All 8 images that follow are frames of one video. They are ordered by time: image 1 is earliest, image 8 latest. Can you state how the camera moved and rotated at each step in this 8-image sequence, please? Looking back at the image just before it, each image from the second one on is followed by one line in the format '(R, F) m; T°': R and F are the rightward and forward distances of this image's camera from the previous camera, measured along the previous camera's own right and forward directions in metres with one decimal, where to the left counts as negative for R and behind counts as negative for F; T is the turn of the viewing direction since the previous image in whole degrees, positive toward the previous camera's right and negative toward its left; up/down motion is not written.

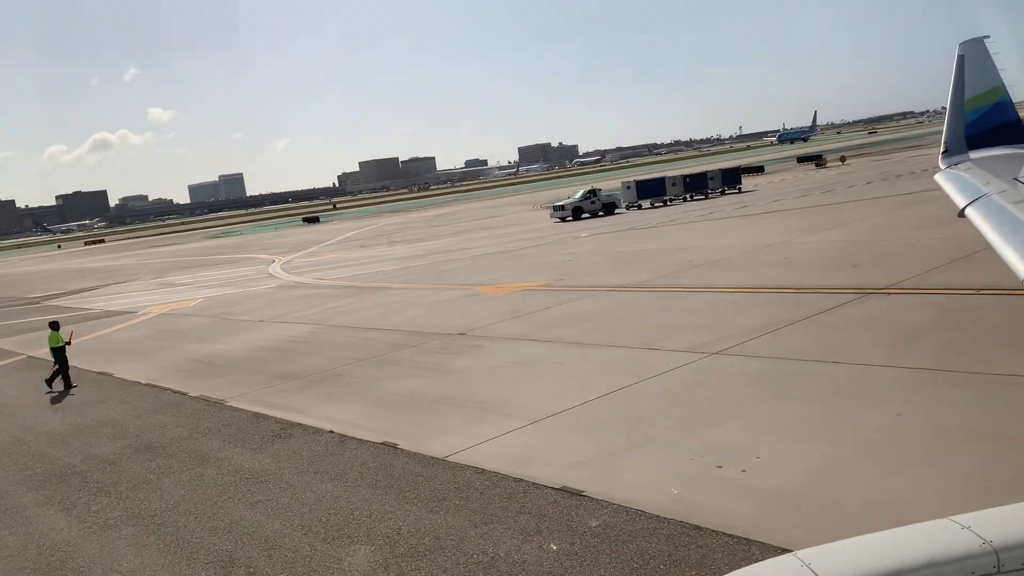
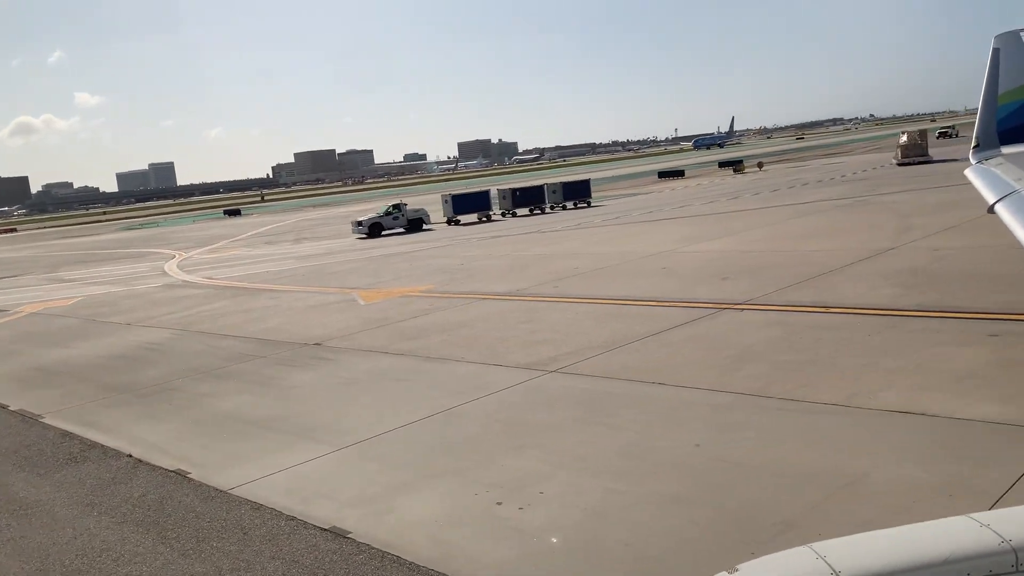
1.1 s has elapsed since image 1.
(+1.5, +0.5) m; +4°
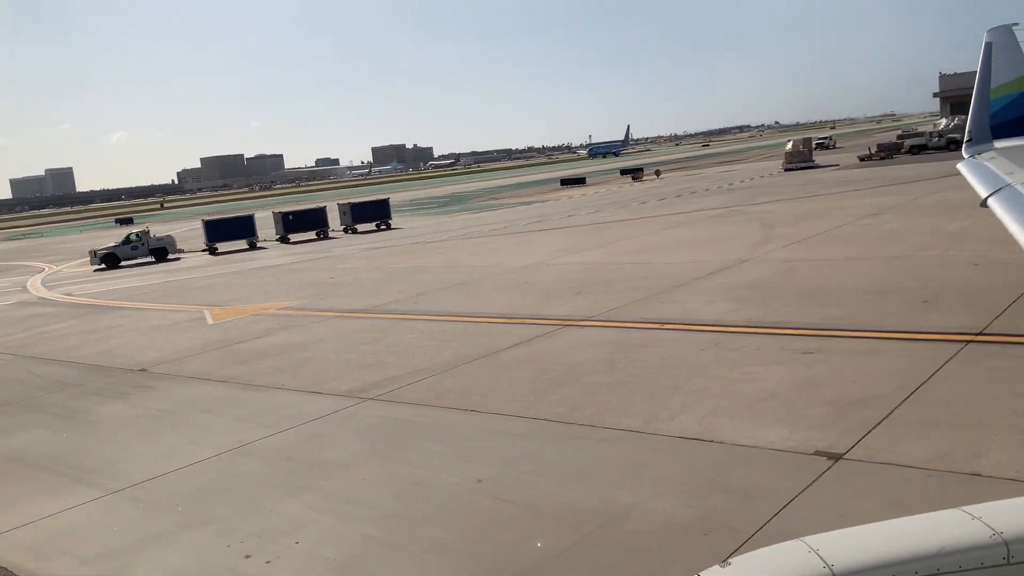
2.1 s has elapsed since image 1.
(+1.4, +0.4) m; +5°
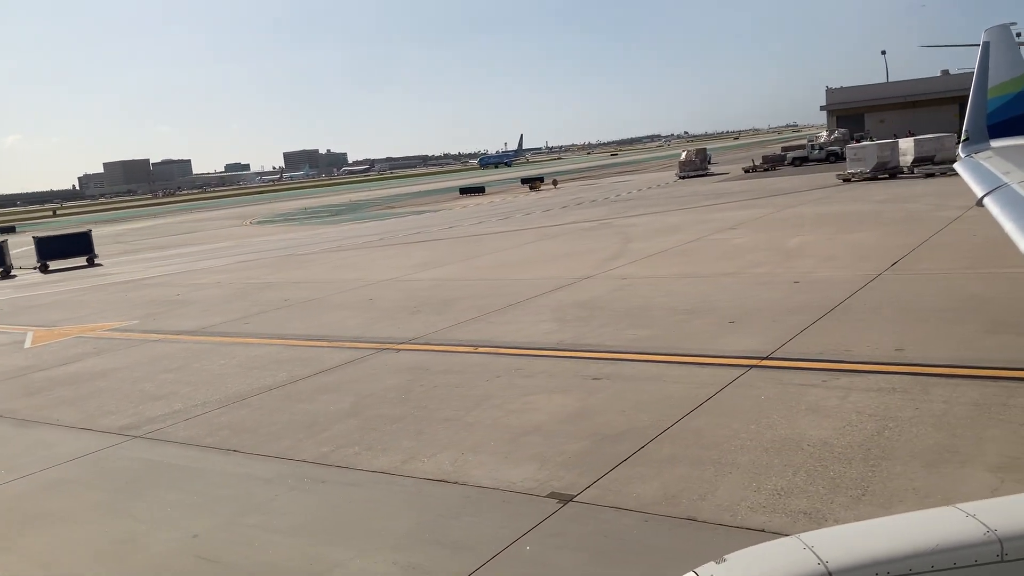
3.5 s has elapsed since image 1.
(+1.7, +0.4) m; +5°
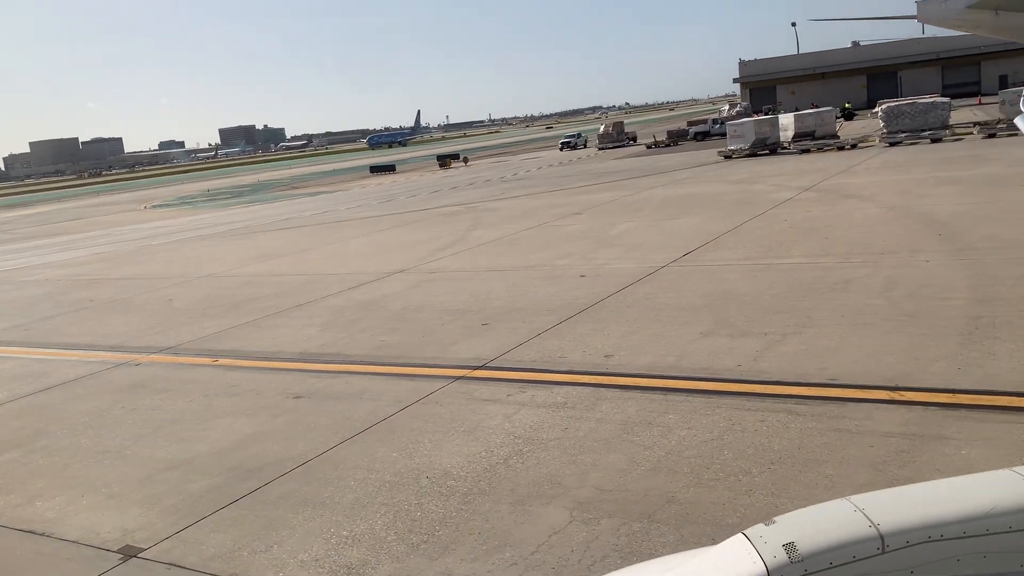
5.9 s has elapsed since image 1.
(+3.1, +0.5) m; +4°
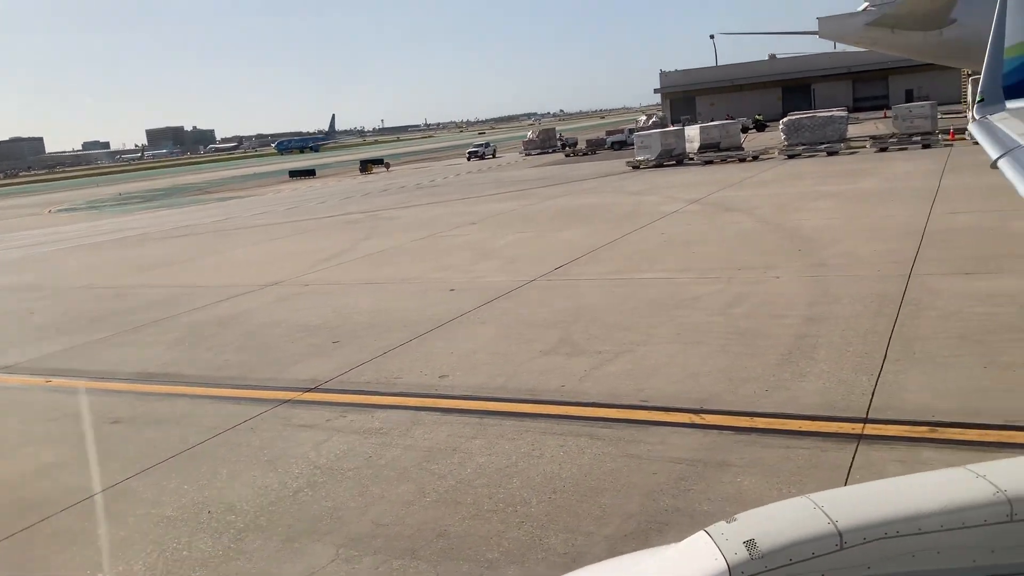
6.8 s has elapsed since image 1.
(+1.2, +0.1) m; +4°
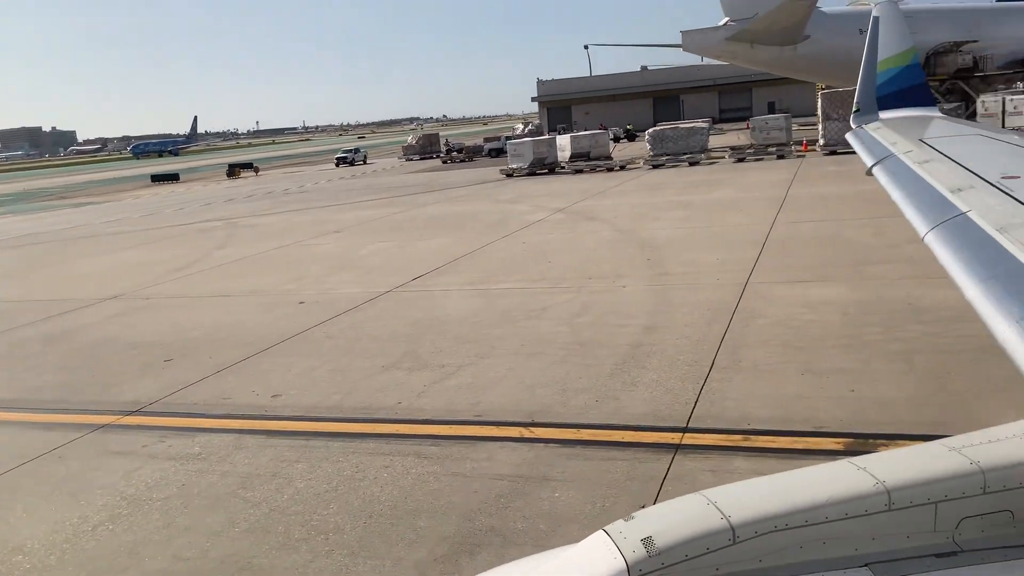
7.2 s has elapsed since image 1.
(+0.5, +0.1) m; +8°
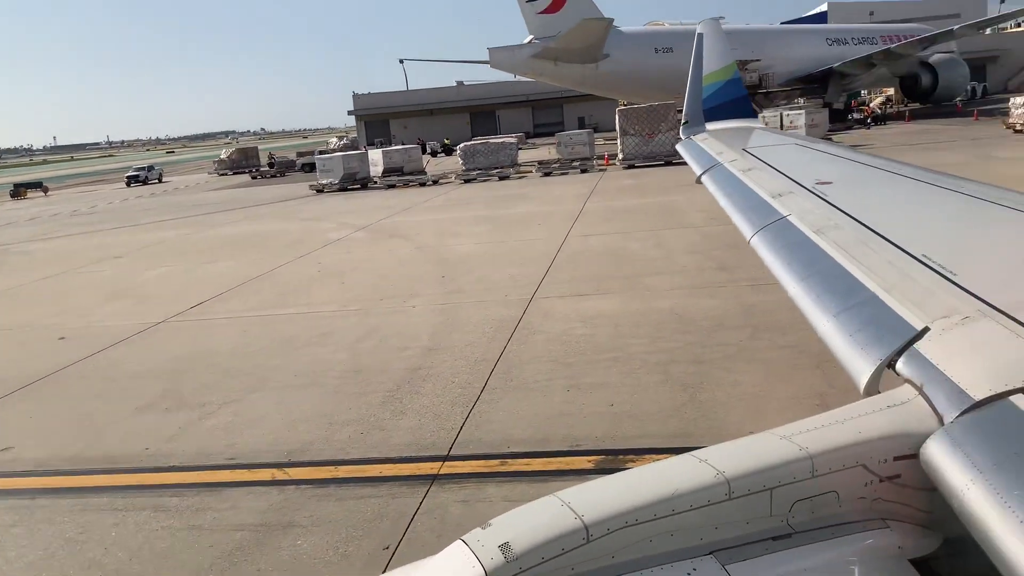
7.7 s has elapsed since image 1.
(+0.7, +0.2) m; +11°
